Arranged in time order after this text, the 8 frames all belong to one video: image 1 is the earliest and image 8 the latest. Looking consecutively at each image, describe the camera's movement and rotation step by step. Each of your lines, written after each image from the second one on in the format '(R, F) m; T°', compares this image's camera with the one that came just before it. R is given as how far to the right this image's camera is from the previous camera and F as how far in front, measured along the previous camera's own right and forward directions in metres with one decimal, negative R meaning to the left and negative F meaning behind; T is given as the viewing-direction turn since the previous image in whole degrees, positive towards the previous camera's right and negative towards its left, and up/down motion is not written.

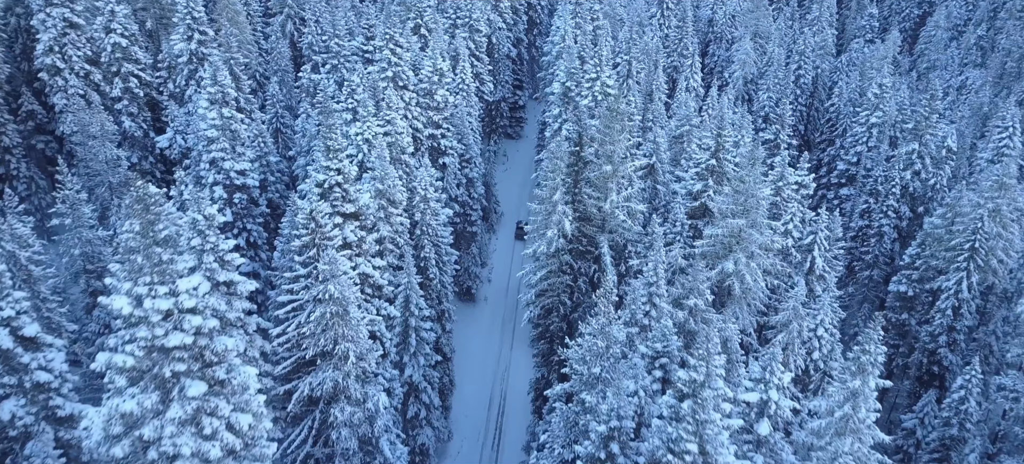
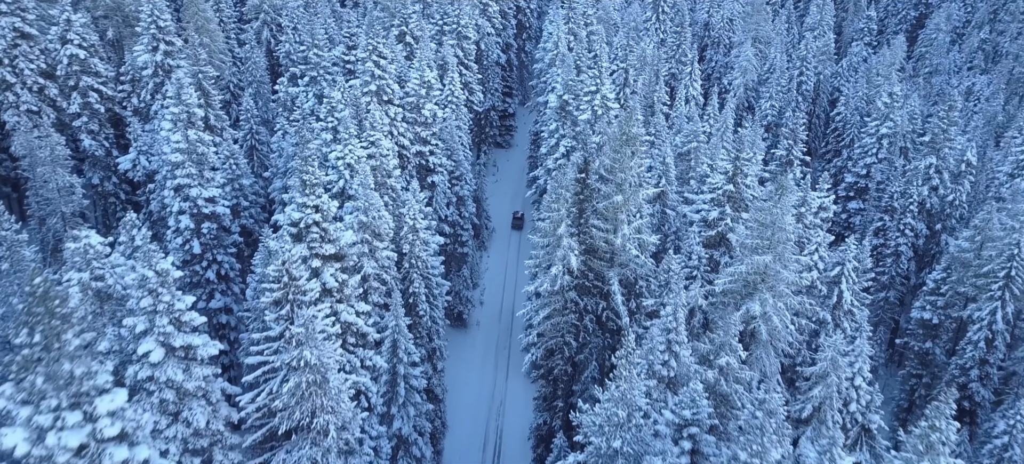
(-0.6, +3.5) m; +1°
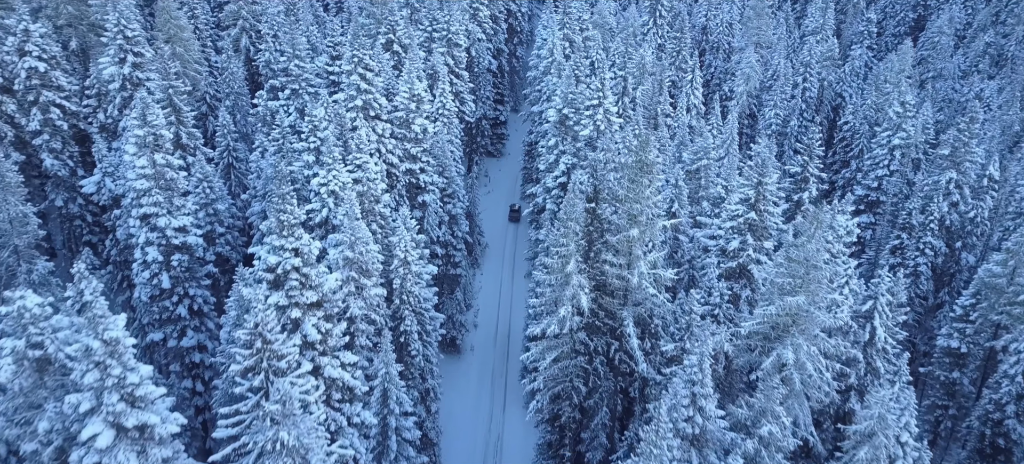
(-0.6, +3.1) m; +1°
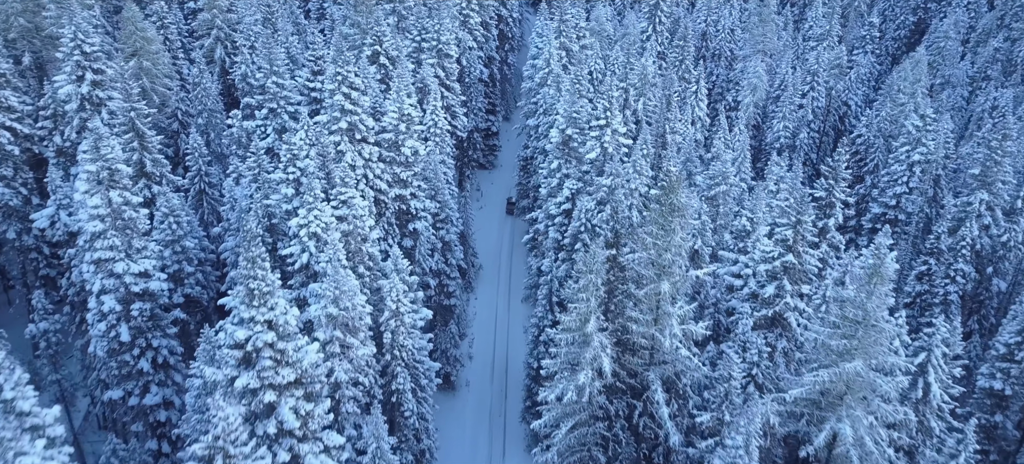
(-0.7, +3.7) m; +1°
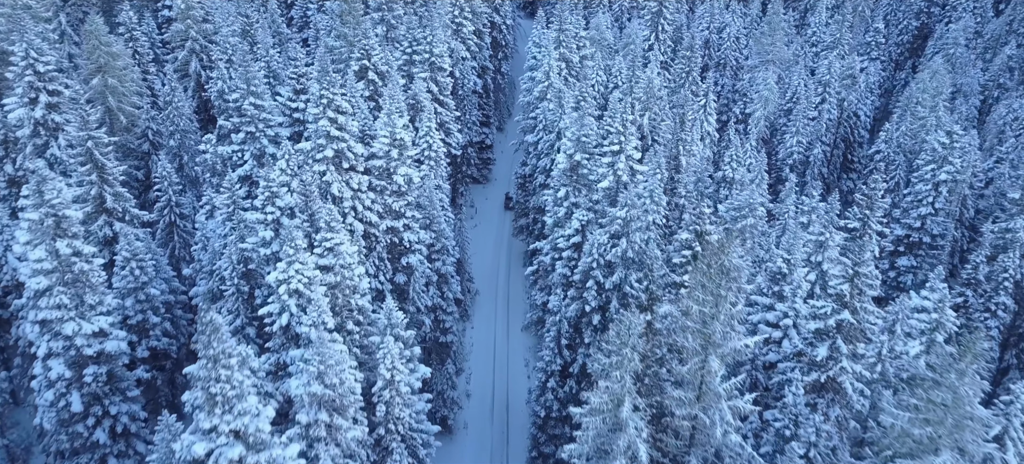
(-0.8, +3.7) m; +1°
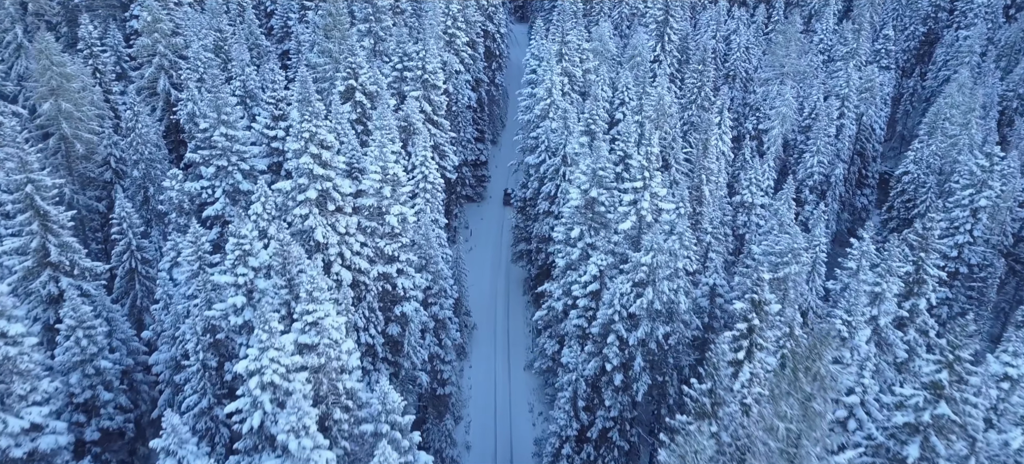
(-0.9, +4.3) m; +1°
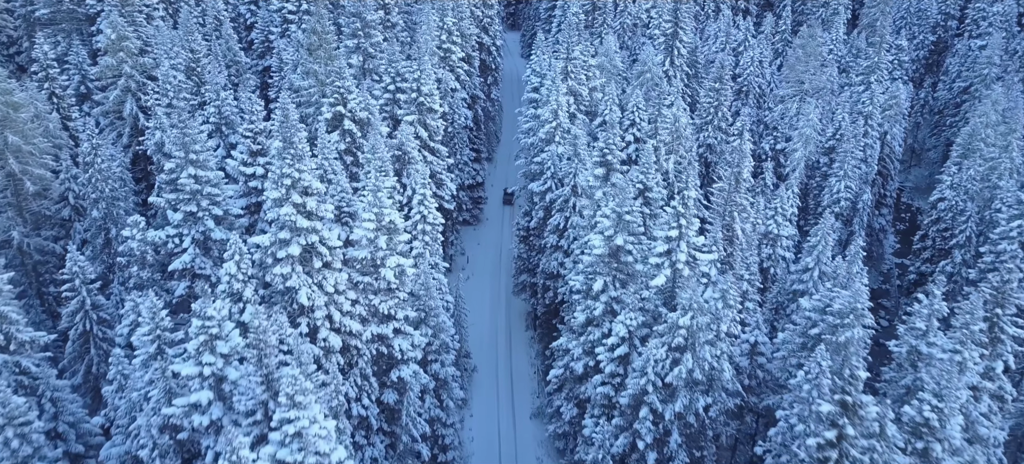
(-0.9, +4.3) m; +1°
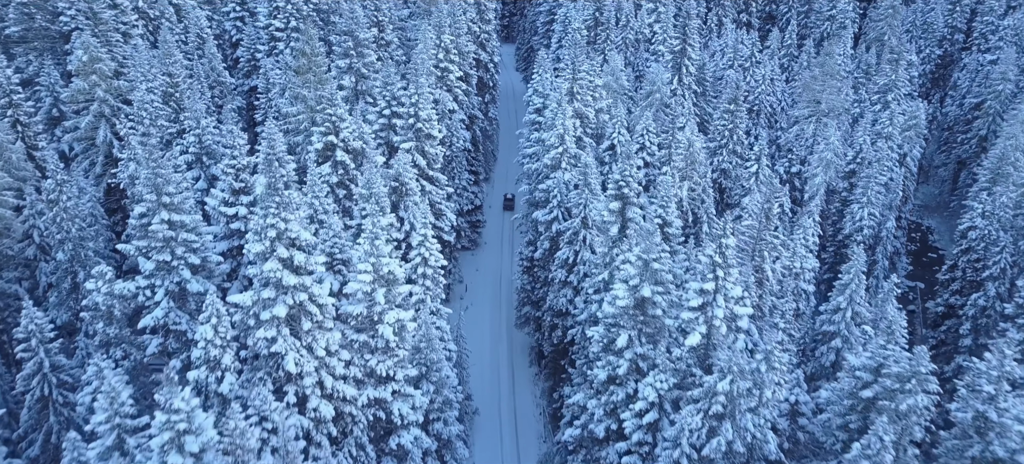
(-0.7, +3.1) m; +1°
